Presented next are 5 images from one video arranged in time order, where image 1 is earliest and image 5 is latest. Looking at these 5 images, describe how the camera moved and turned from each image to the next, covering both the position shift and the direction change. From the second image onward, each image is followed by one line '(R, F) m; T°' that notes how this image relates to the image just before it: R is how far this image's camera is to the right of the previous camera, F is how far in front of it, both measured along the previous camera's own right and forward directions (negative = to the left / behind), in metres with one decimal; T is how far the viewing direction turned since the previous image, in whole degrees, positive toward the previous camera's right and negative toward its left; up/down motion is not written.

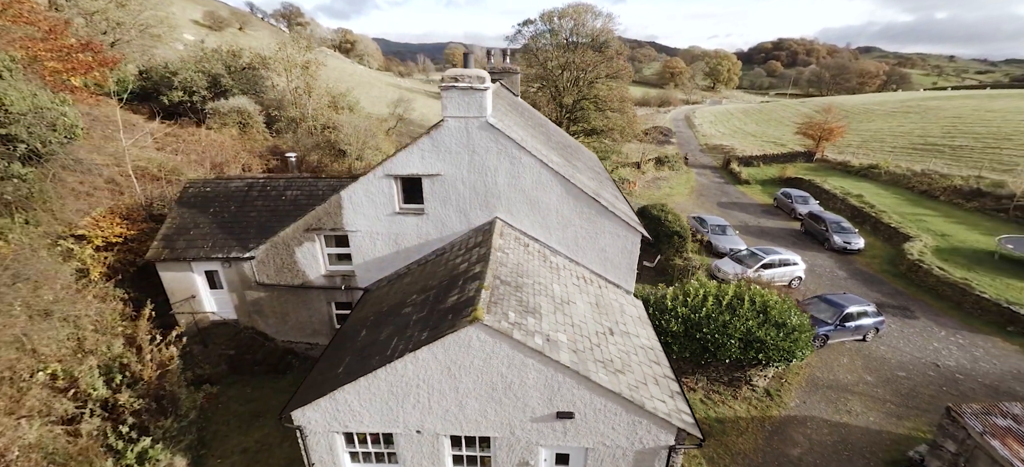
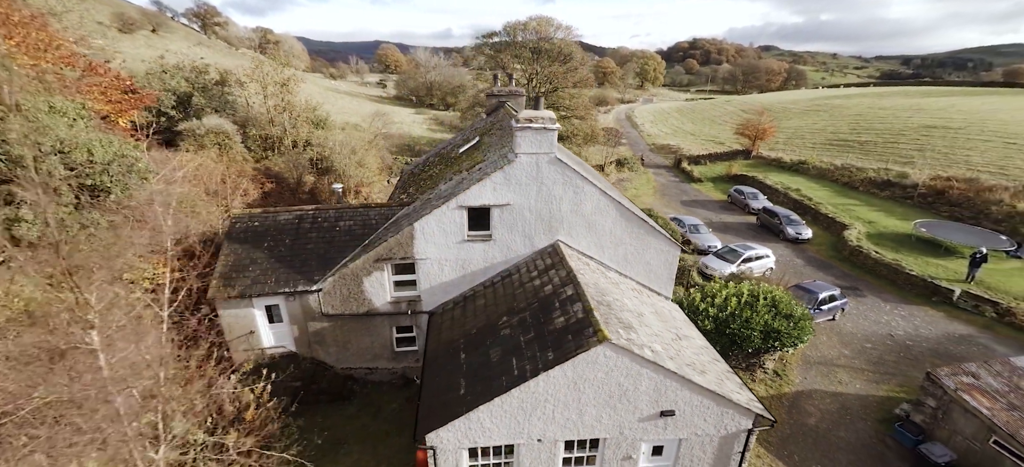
(-3.1, -0.7) m; +8°
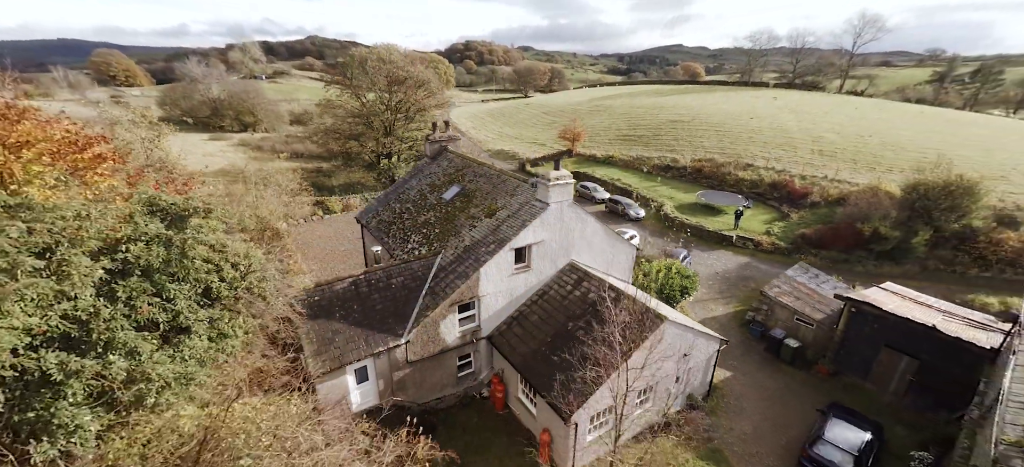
(-7.0, -1.7) m; +25°
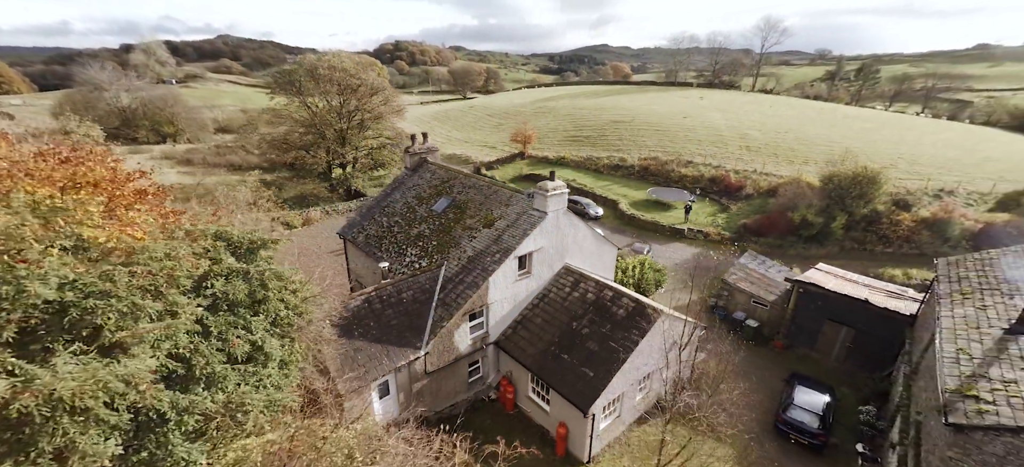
(-2.1, -0.7) m; +8°
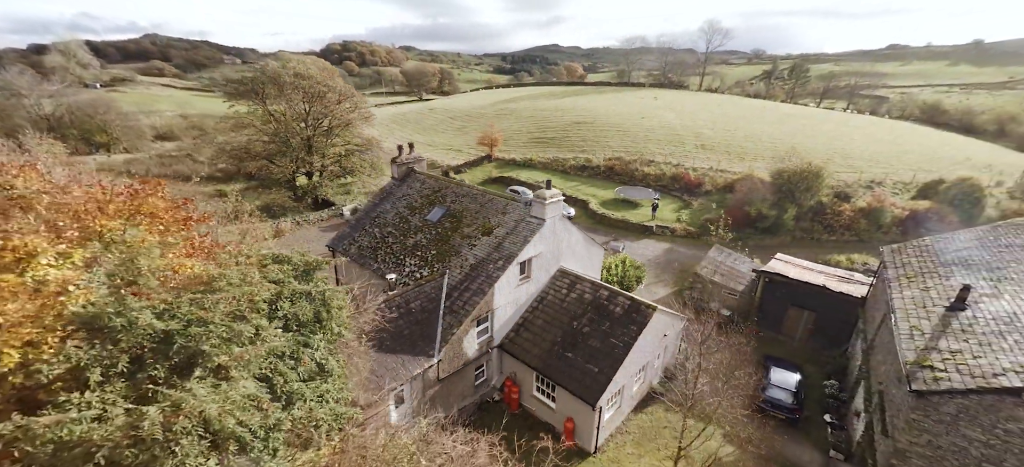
(-1.5, -0.6) m; +5°
